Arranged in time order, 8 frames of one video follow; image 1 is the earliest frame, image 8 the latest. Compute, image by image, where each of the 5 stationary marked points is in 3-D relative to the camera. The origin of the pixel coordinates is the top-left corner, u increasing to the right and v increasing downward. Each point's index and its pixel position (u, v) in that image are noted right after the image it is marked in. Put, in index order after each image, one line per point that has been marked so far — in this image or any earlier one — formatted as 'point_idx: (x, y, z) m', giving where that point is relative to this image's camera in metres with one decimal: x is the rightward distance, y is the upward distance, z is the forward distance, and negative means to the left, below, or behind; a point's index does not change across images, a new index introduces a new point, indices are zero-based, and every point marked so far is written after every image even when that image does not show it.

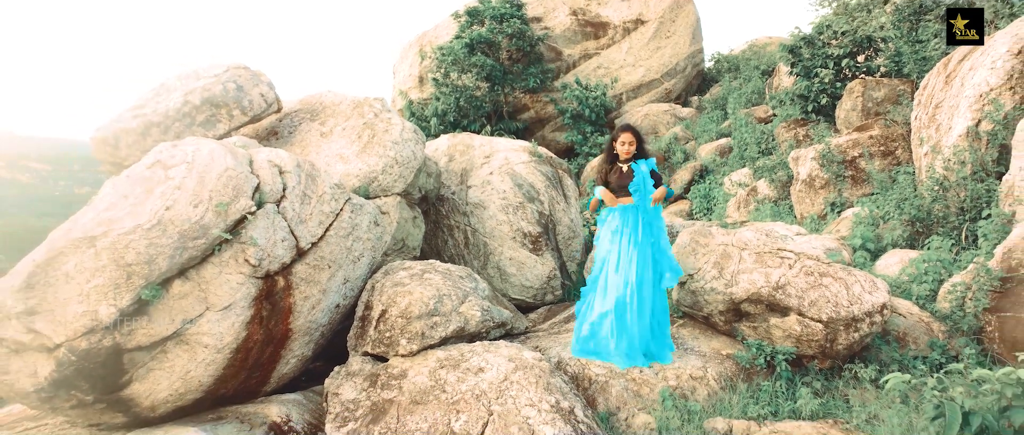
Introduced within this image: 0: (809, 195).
0: (+2.6, +0.2, +7.2) m
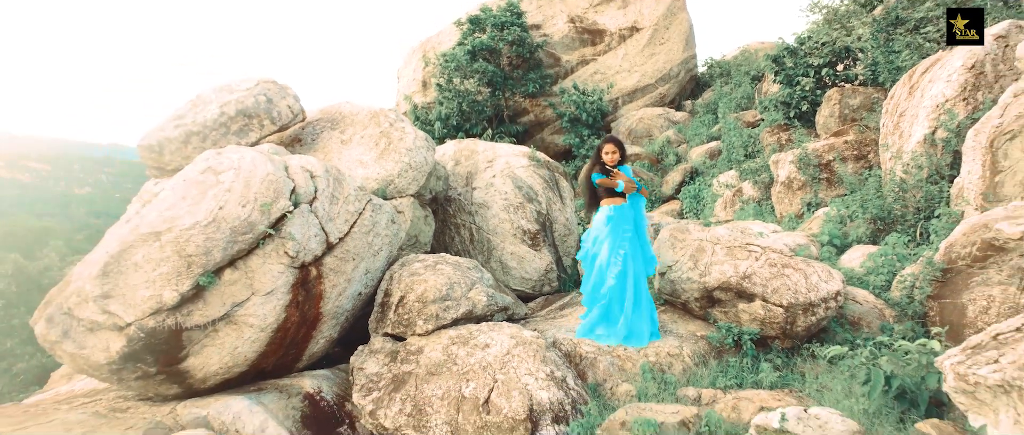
0: (+2.6, +0.2, +7.8) m
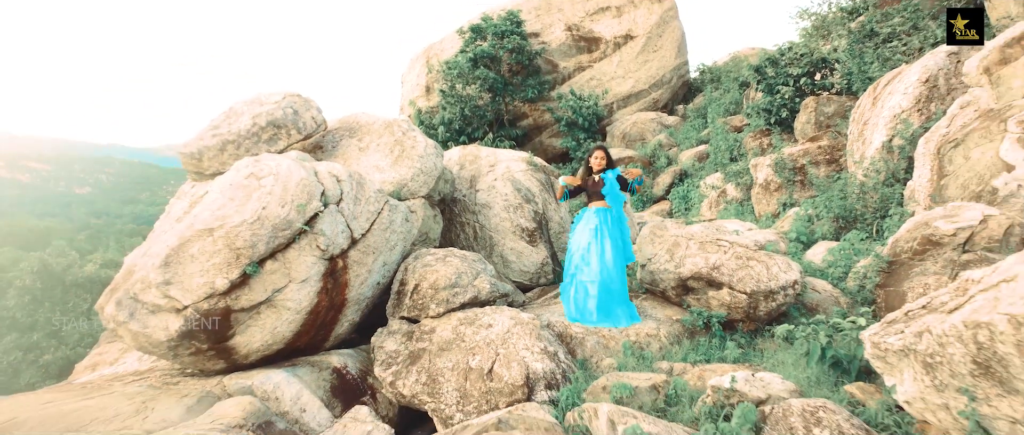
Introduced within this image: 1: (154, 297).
0: (+2.6, +0.2, +8.4) m
1: (-1.9, -0.4, +4.3) m
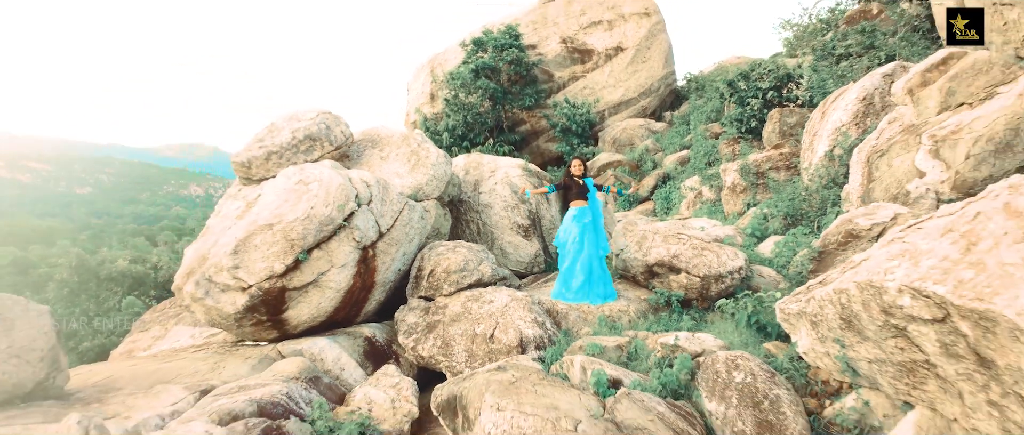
0: (+2.6, +0.2, +9.6) m
1: (-1.9, -0.4, +5.5) m
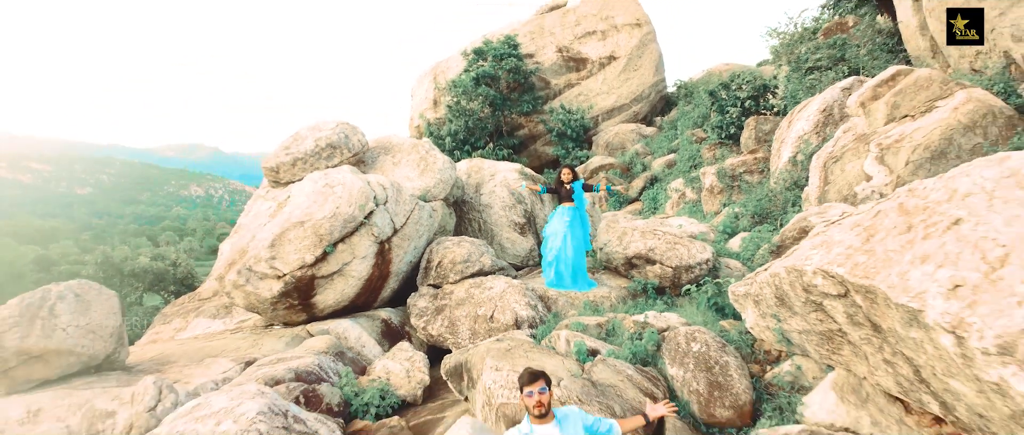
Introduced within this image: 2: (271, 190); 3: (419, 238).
0: (+2.6, +0.3, +10.5) m
1: (-1.9, -0.4, +6.4) m
2: (-2.4, +0.3, +8.1) m
3: (-0.9, -0.2, +7.5) m
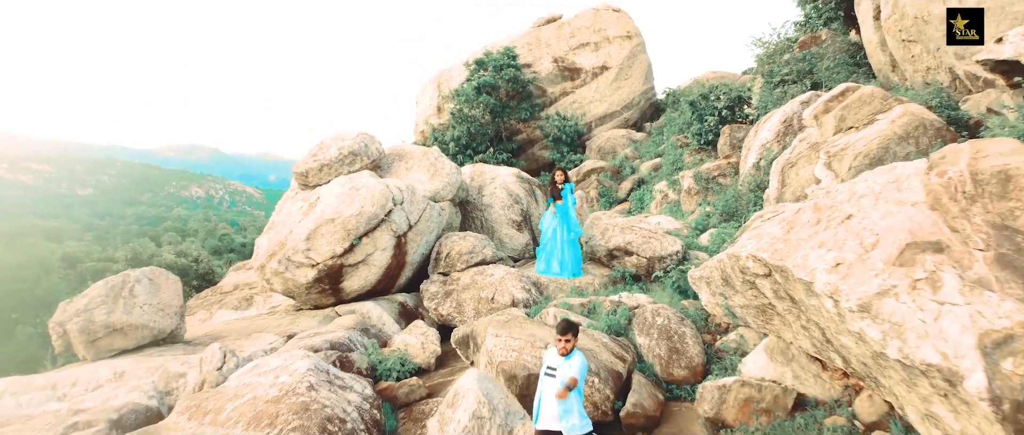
0: (+2.5, +0.3, +11.7) m
1: (-2.0, -0.4, +7.6) m
2: (-2.4, +0.3, +9.3) m
3: (-0.9, -0.2, +8.8) m
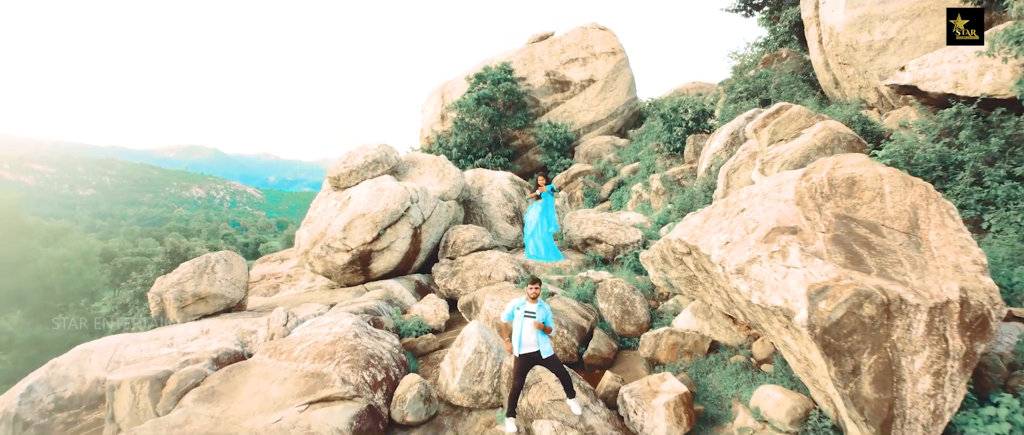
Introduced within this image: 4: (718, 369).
0: (+2.5, +0.3, +13.8) m
1: (-2.0, -0.3, +9.7) m
2: (-2.5, +0.3, +11.4) m
3: (-1.0, -0.1, +10.8) m
4: (+1.9, -1.4, +7.4) m
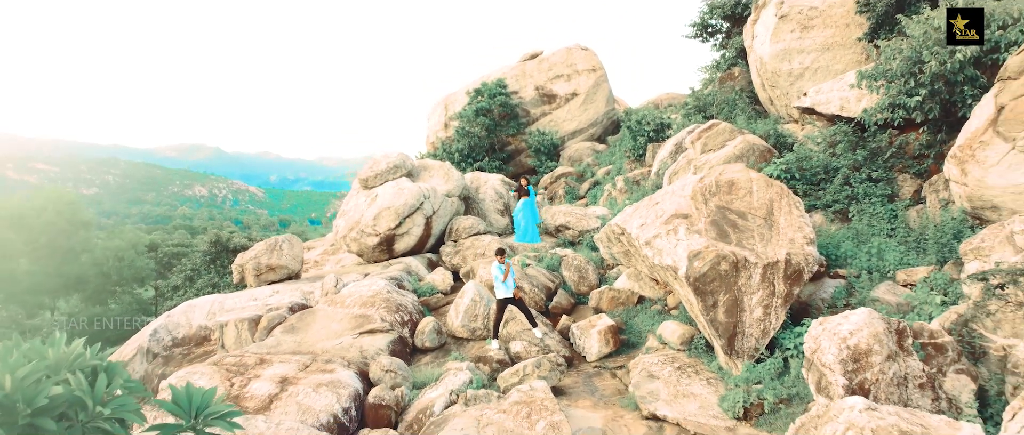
0: (+2.3, +0.5, +17.0) m
1: (-2.2, -0.2, +12.9) m
2: (-2.7, +0.5, +14.6) m
3: (-1.1, 0.0, +14.0) m
4: (+1.7, -1.2, +10.6) m
